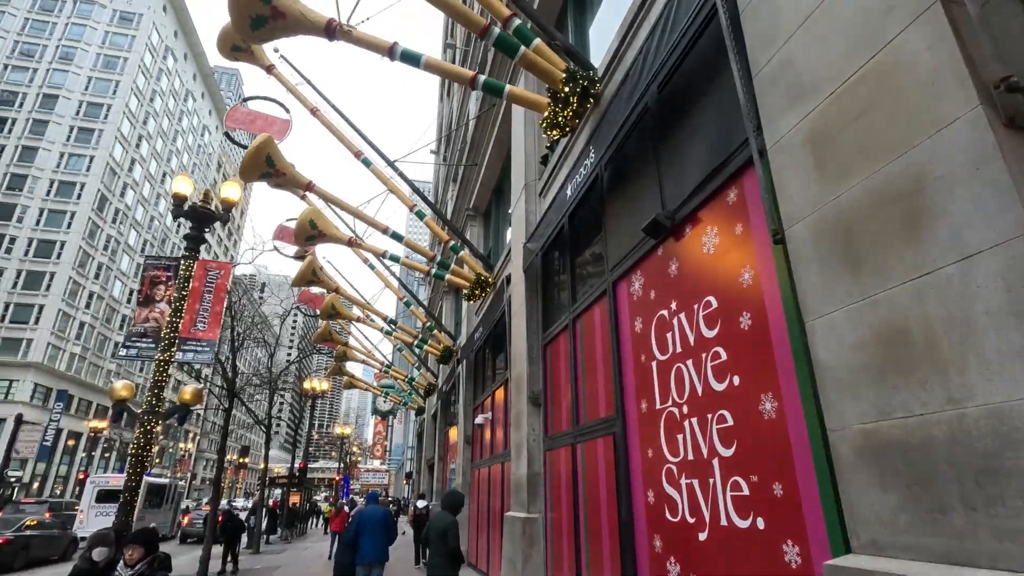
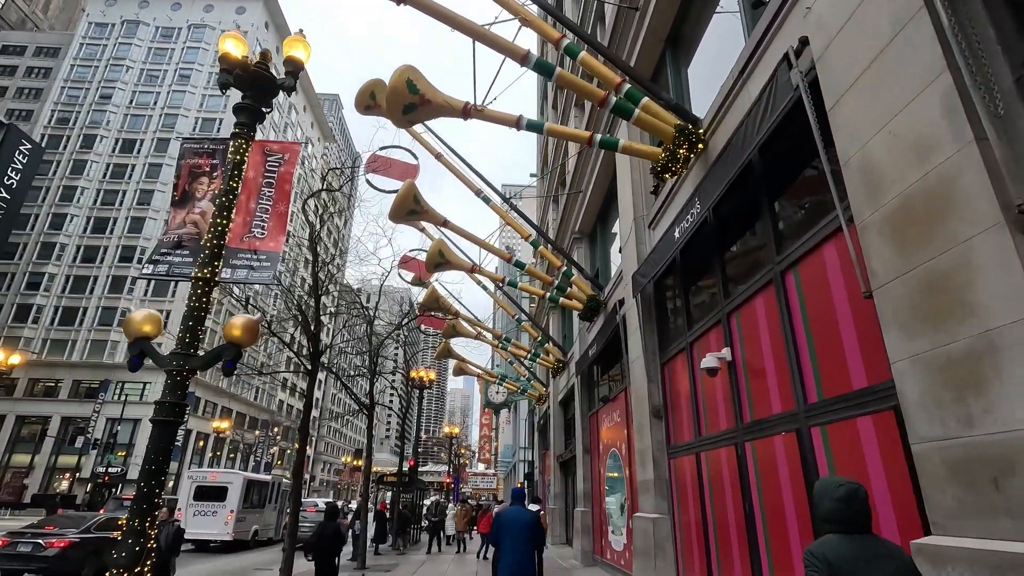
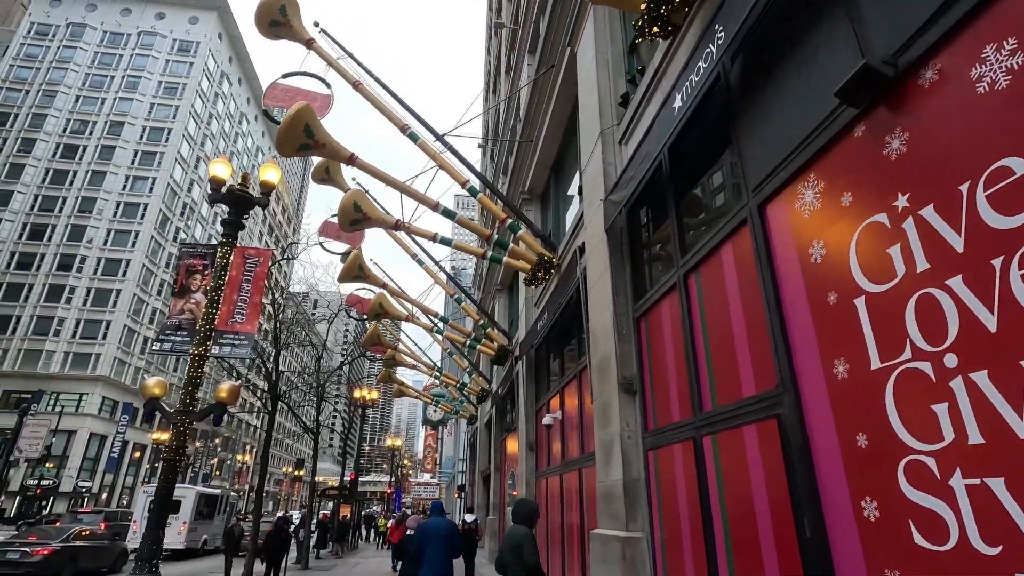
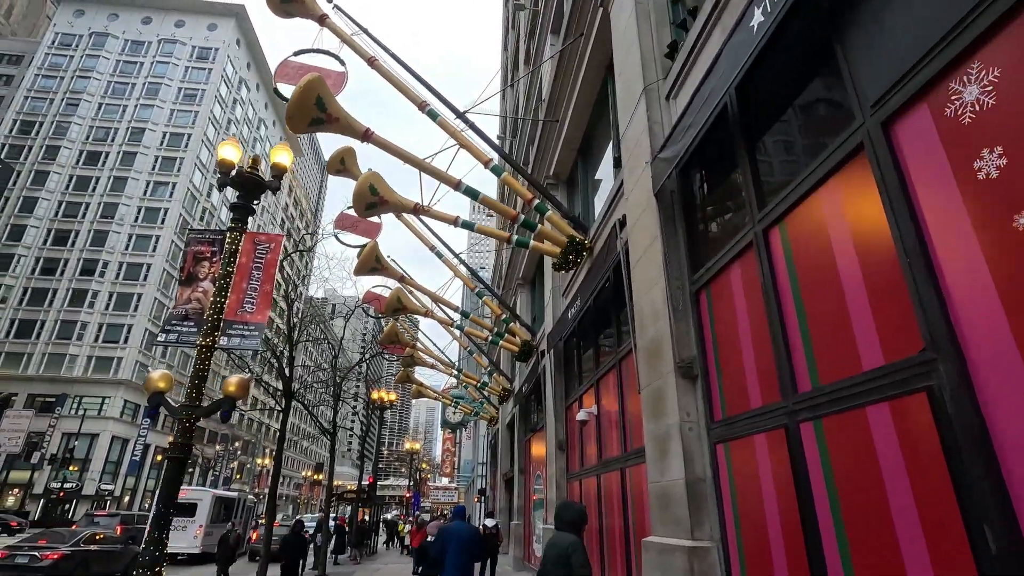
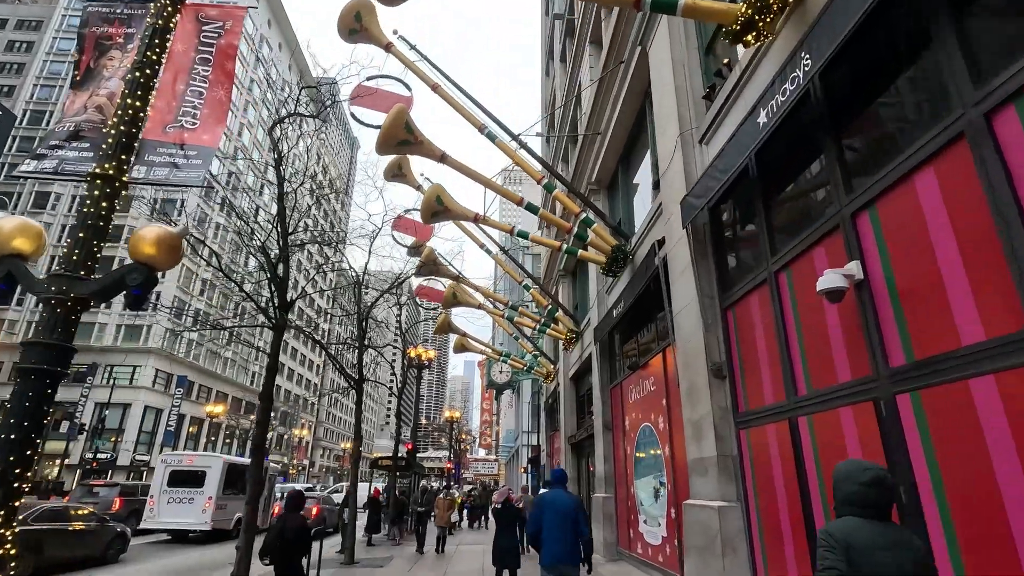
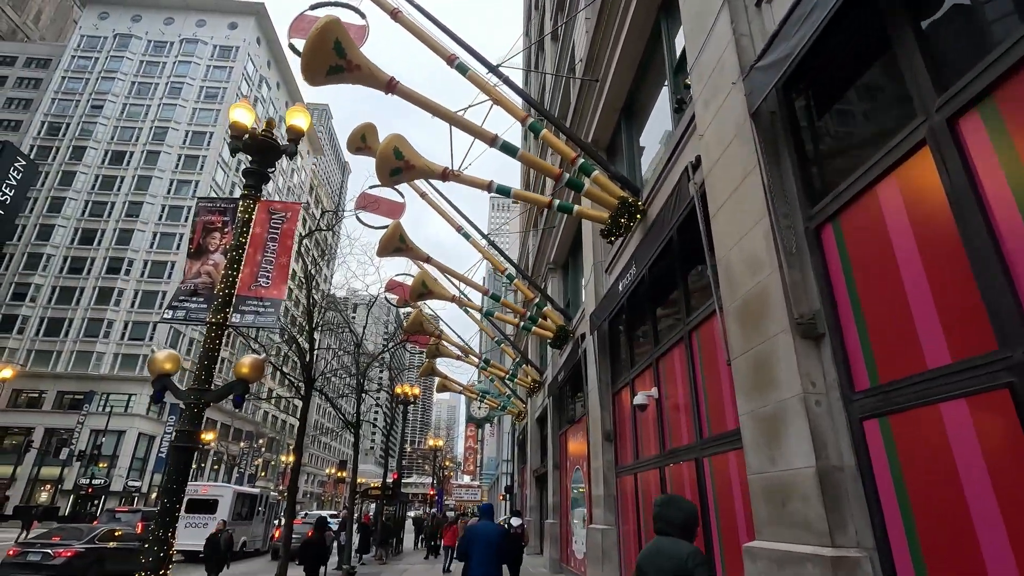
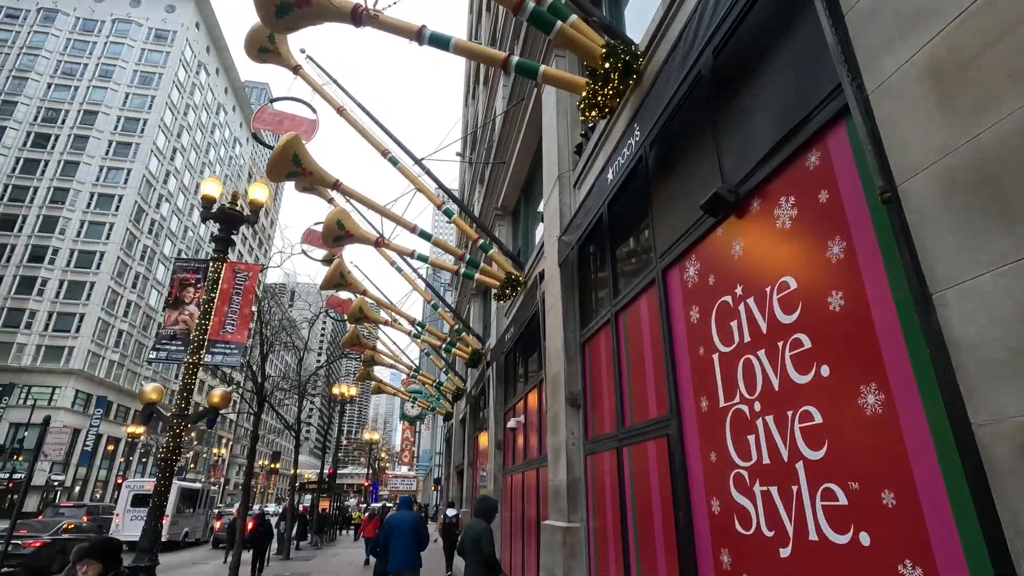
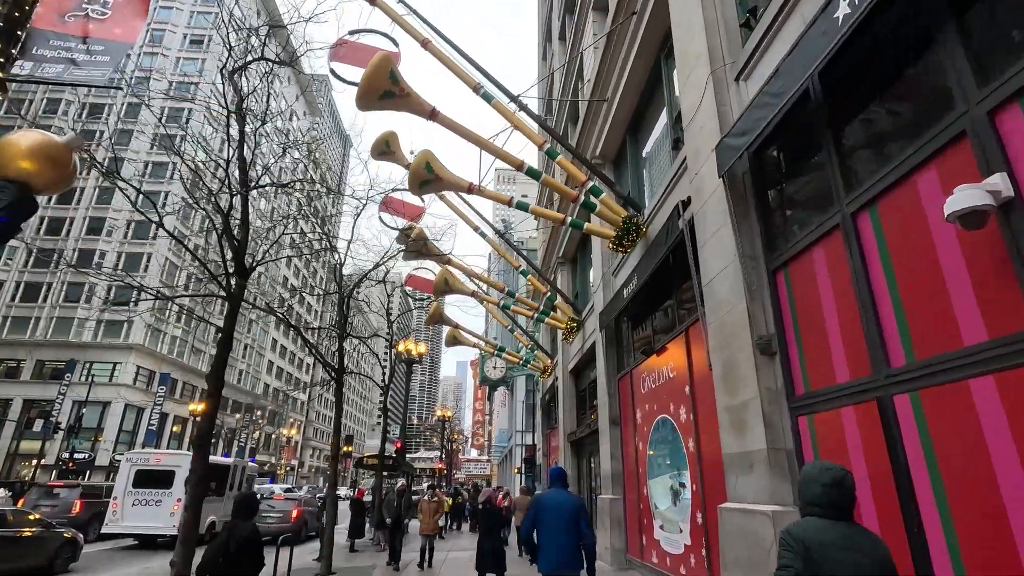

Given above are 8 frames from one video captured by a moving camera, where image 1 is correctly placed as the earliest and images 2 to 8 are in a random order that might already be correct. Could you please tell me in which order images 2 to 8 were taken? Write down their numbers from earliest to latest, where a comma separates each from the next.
7, 3, 4, 6, 2, 5, 8
